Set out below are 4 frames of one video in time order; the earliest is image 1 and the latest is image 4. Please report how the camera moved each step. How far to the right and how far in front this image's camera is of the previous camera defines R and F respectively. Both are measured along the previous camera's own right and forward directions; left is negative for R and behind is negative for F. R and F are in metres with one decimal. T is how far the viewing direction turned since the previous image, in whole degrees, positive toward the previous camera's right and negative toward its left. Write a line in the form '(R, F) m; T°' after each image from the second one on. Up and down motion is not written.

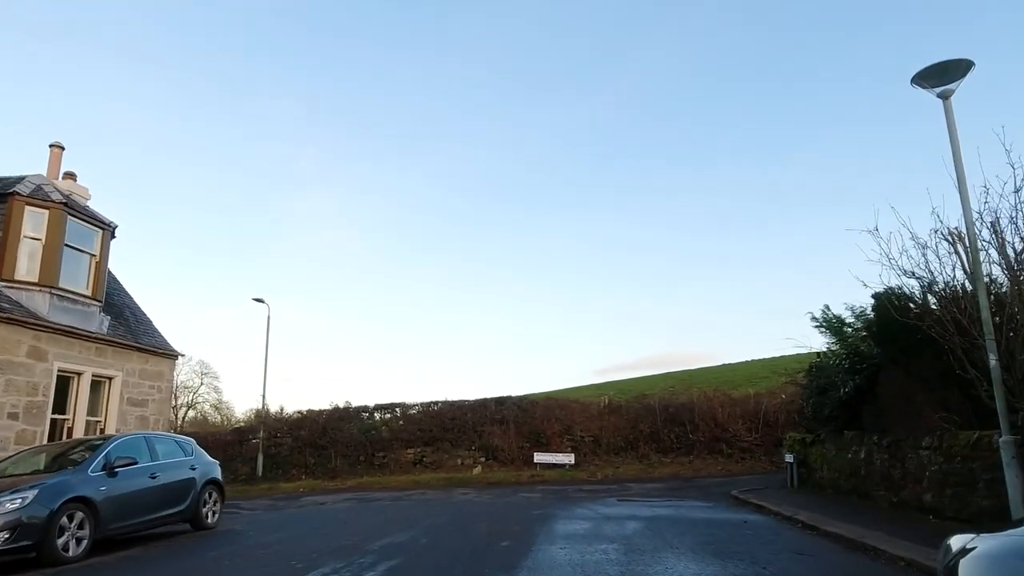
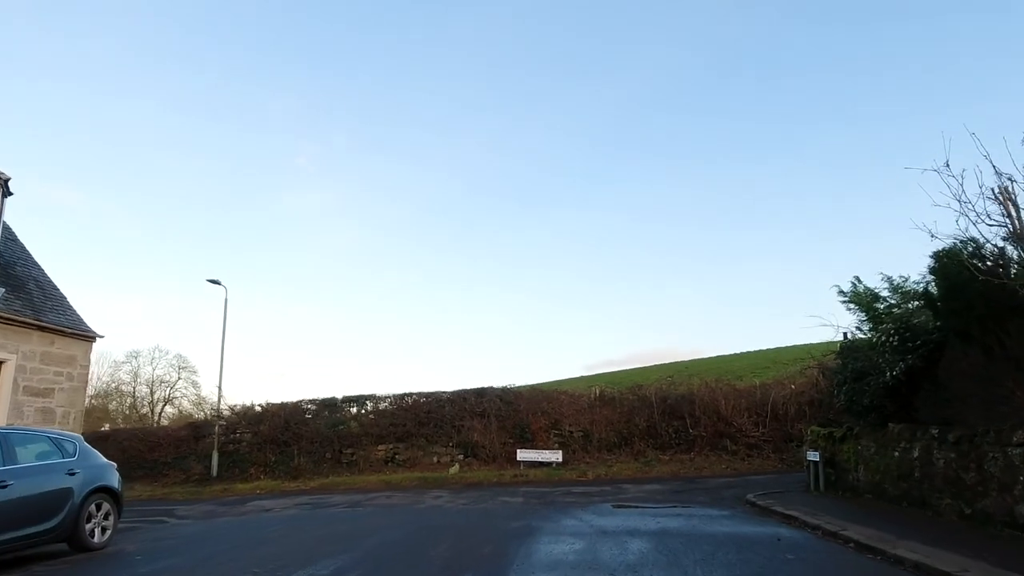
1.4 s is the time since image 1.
(+0.3, +2.7) m; +1°
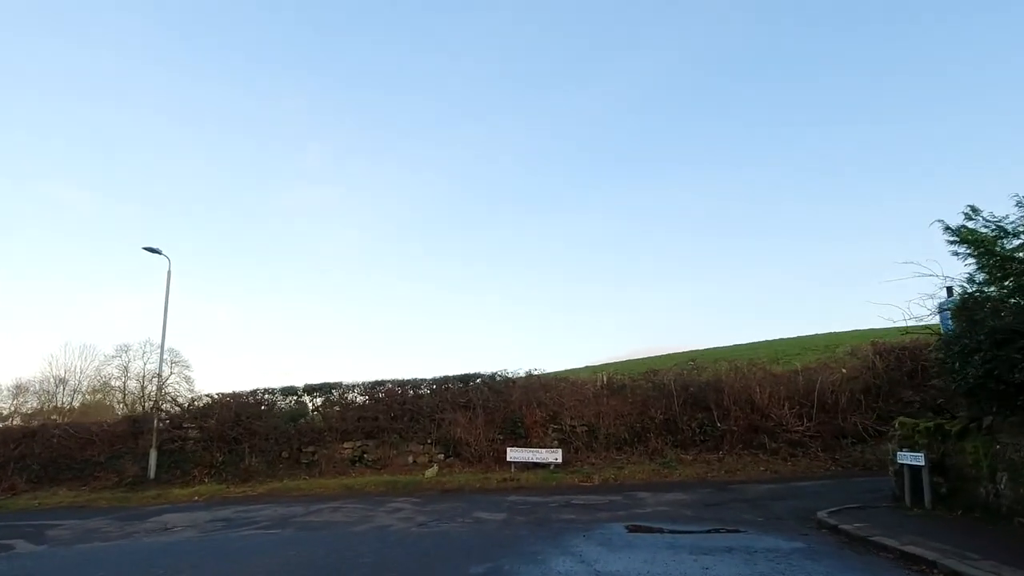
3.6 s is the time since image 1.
(+0.5, +4.3) m; 0°
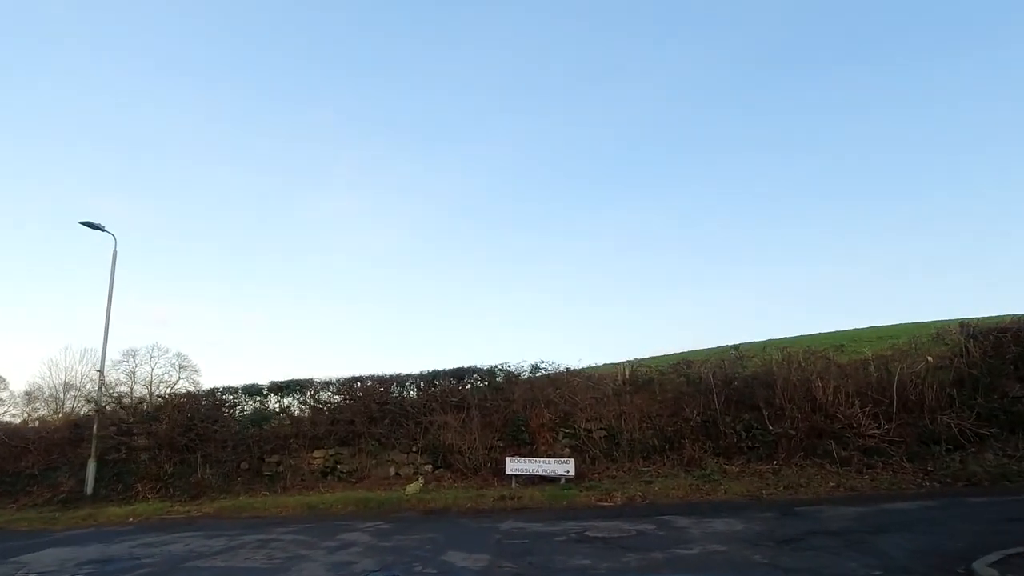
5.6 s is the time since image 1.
(+0.4, +3.9) m; -1°
